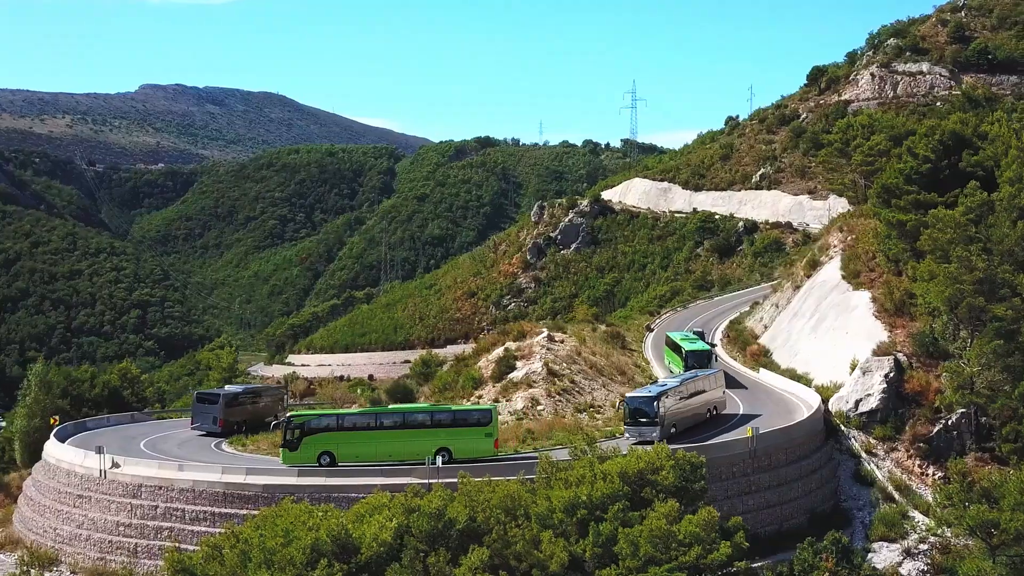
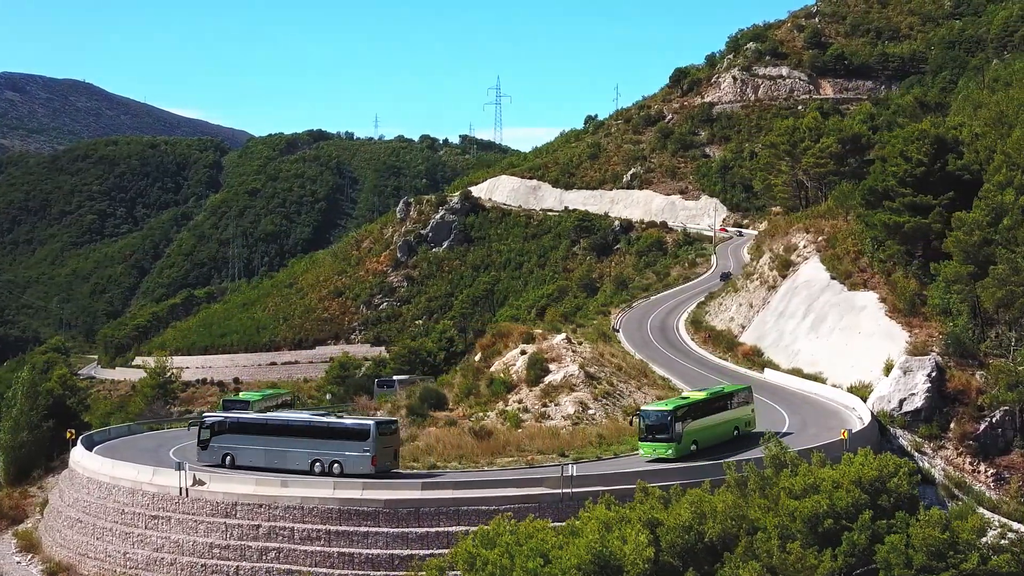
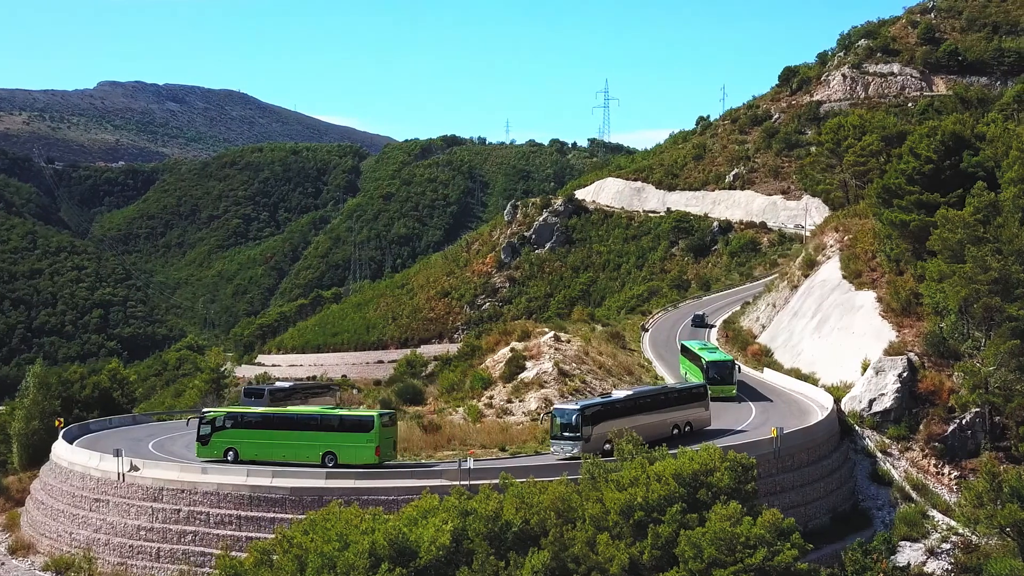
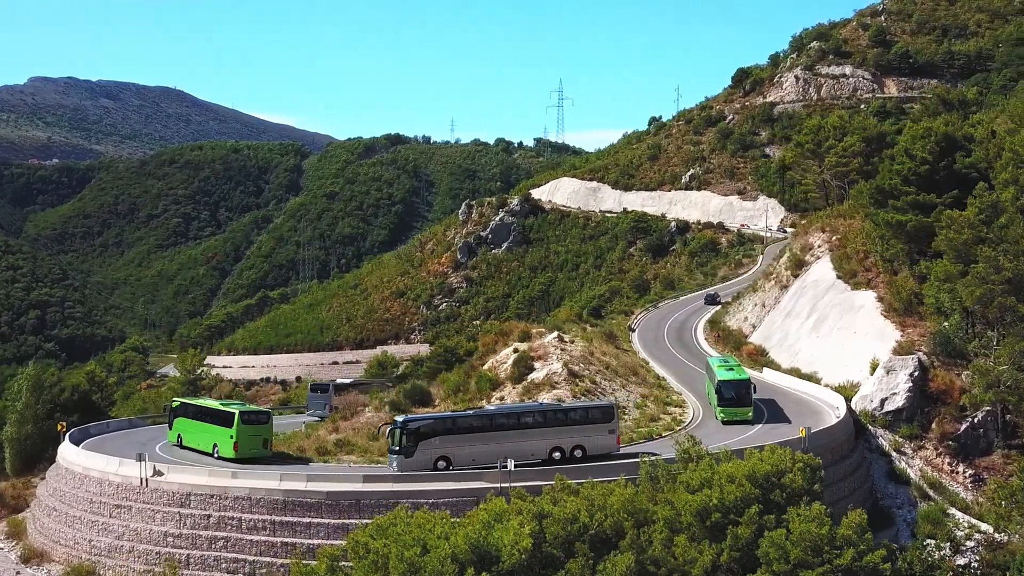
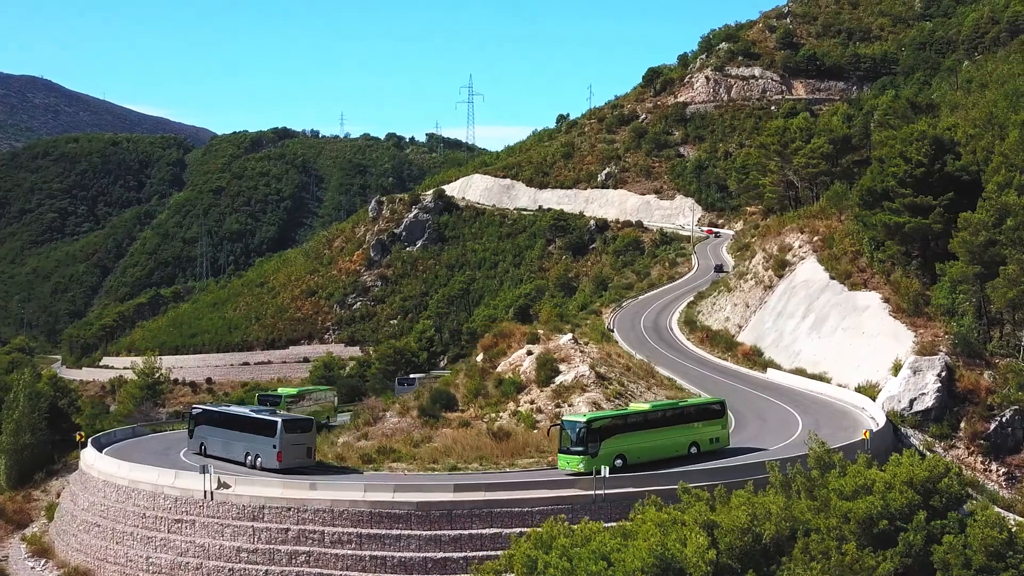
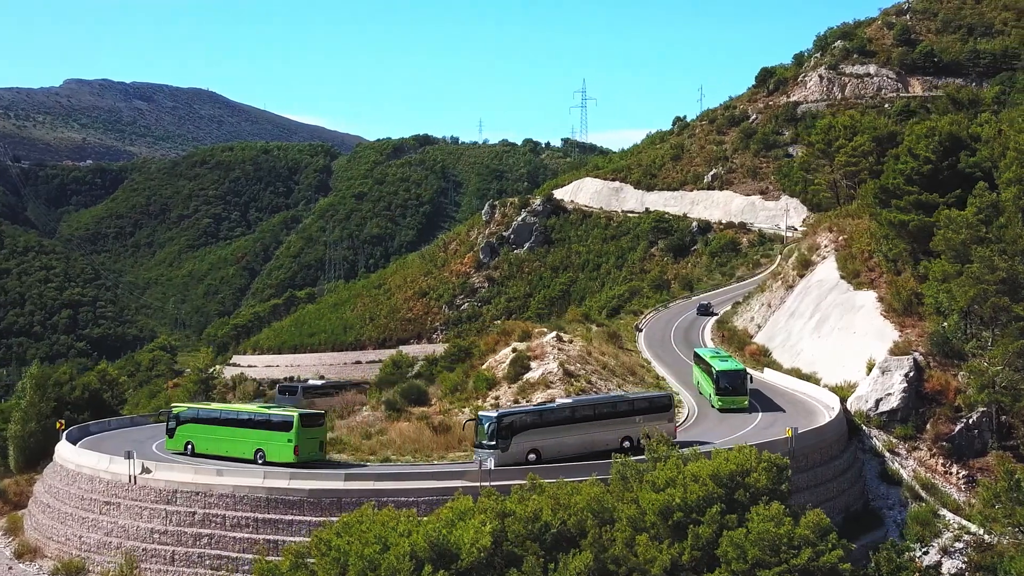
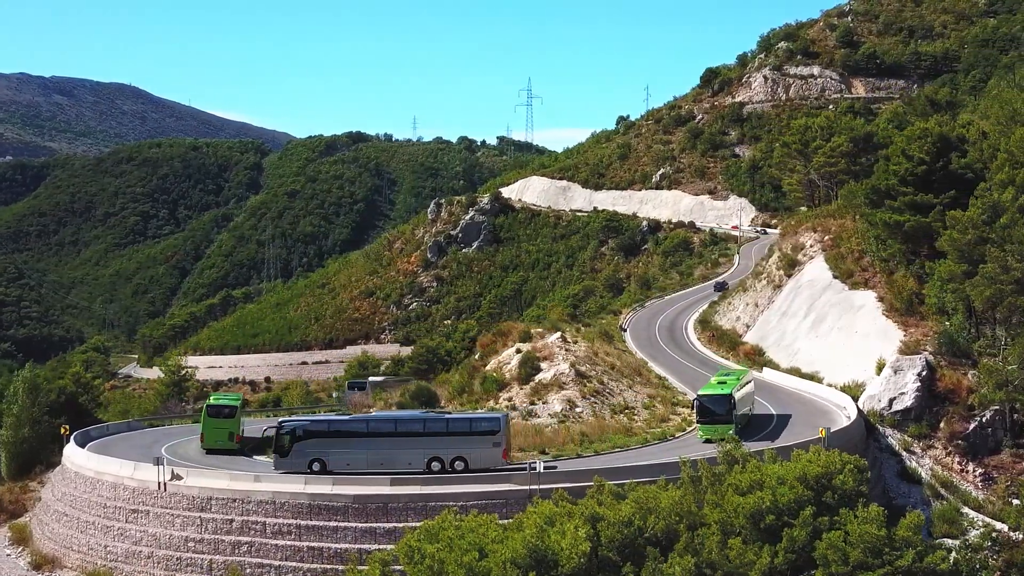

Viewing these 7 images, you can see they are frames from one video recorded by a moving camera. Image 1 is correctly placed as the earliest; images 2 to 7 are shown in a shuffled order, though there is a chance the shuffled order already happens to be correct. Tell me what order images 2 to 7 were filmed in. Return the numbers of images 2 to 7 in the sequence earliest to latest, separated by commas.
3, 6, 4, 7, 2, 5
